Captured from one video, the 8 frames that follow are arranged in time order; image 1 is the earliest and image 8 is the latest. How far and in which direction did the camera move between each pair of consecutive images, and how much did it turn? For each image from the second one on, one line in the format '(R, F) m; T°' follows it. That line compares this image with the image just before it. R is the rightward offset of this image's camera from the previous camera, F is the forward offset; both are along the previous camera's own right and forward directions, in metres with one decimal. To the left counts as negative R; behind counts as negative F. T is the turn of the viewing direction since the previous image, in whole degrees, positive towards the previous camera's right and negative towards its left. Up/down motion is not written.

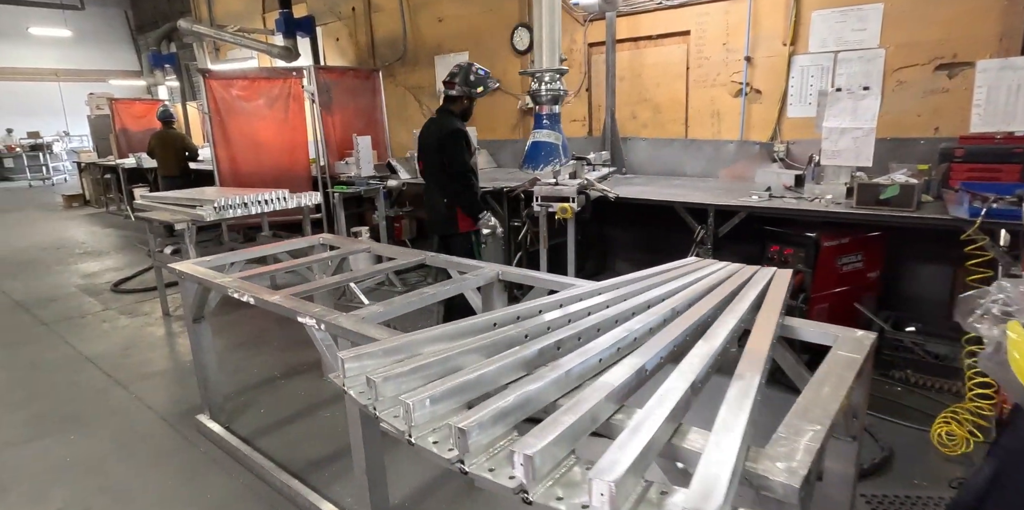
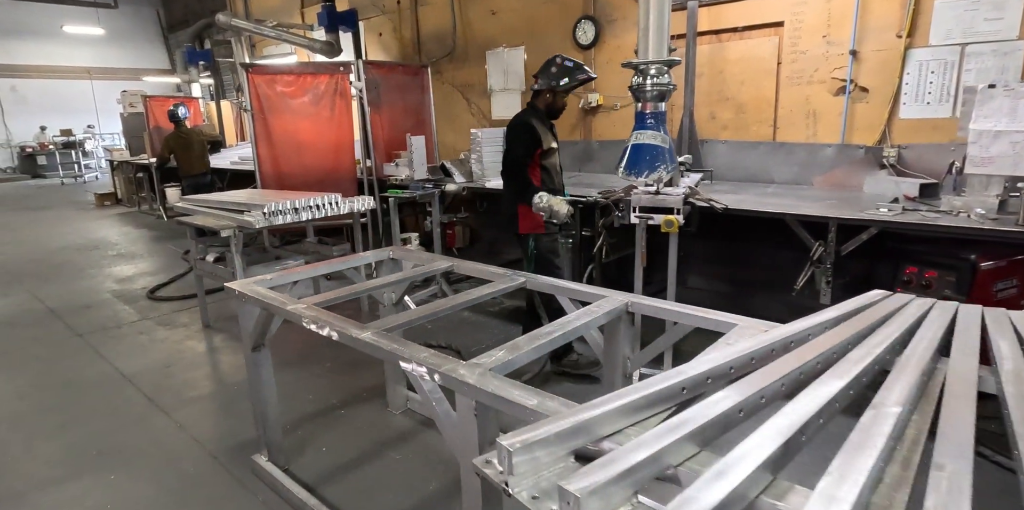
(-0.3, +0.3) m; -2°
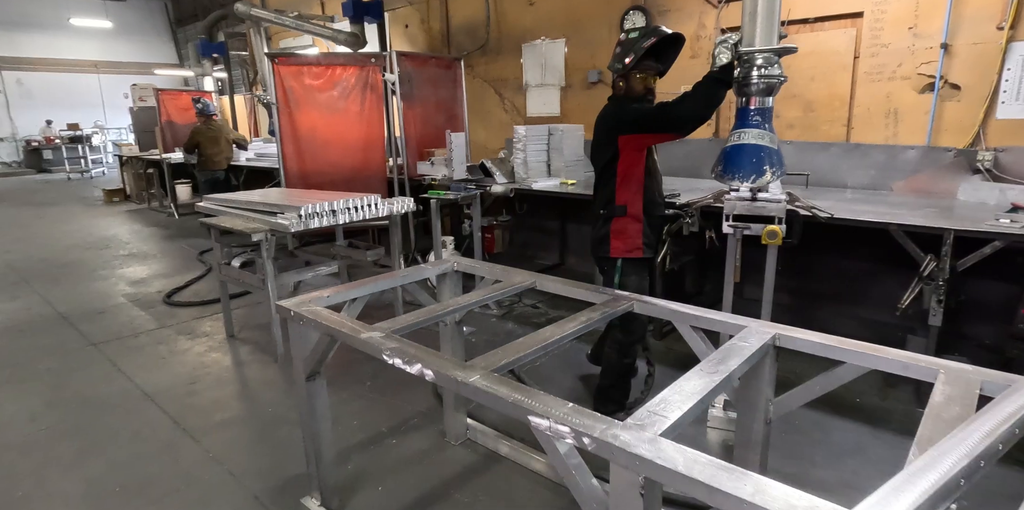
(-0.3, +0.3) m; 0°
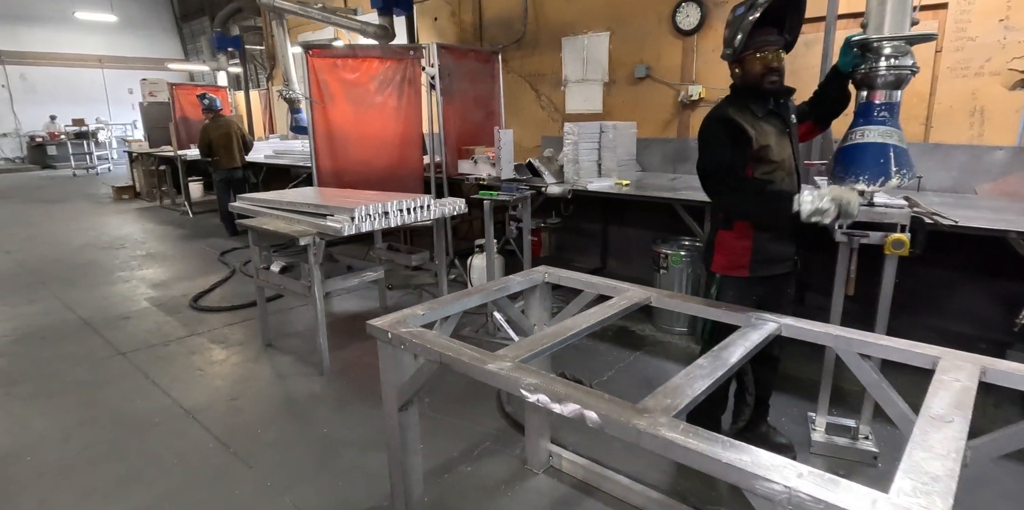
(-0.3, +0.2) m; 0°
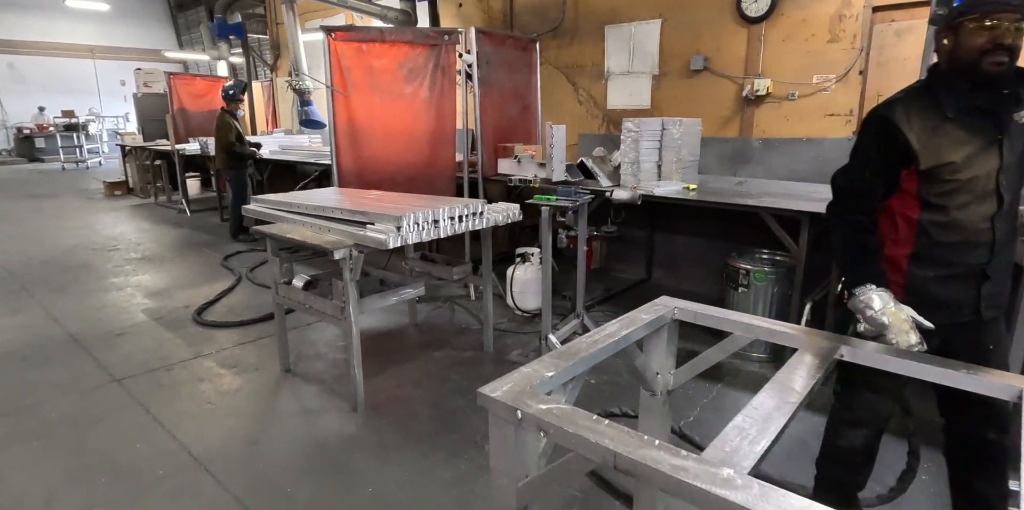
(-0.3, +0.4) m; +1°
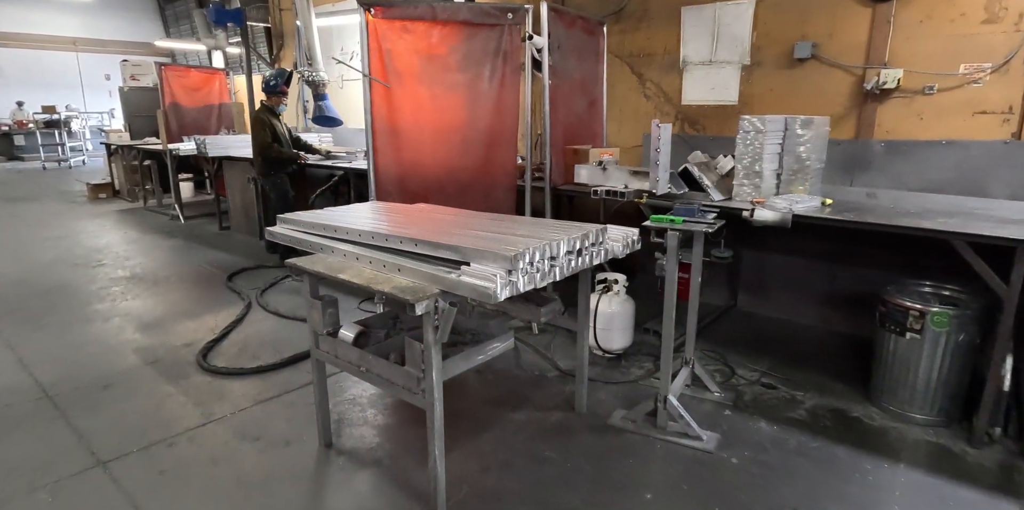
(-0.5, +0.6) m; +1°
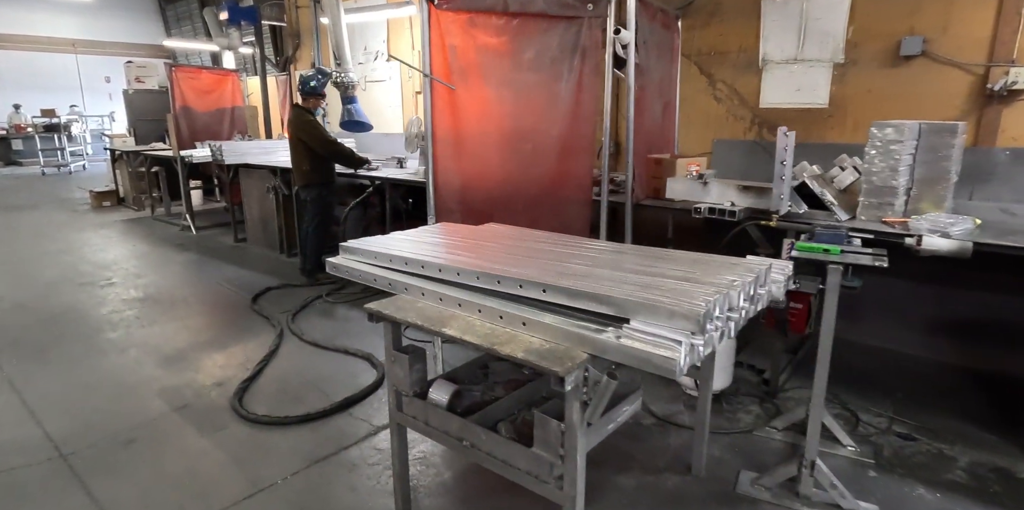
(-0.4, +0.4) m; 0°
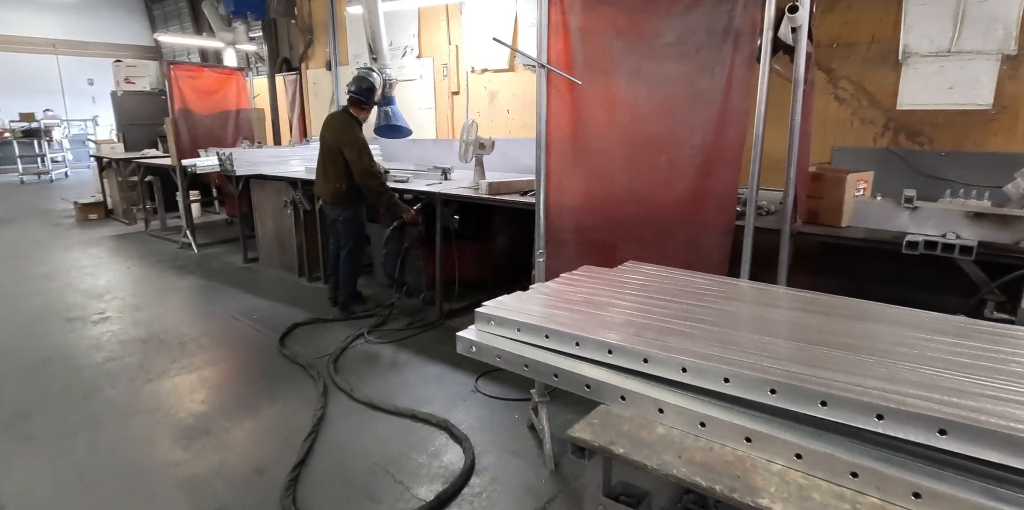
(-0.5, +0.6) m; +1°
